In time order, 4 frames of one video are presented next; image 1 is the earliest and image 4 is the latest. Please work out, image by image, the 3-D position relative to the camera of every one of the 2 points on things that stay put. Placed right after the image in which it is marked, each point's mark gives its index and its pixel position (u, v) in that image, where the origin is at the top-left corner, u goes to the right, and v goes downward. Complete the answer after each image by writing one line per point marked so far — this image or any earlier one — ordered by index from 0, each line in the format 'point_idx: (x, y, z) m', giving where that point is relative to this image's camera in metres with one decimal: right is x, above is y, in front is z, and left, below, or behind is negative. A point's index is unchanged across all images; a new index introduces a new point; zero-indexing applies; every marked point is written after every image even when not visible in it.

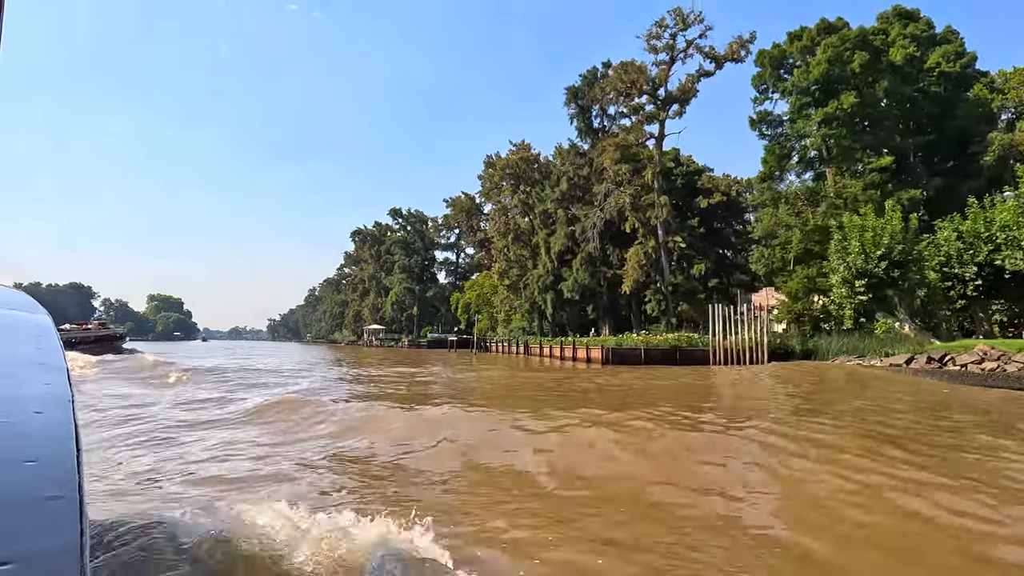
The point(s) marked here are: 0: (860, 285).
0: (+9.7, +0.1, +17.6) m
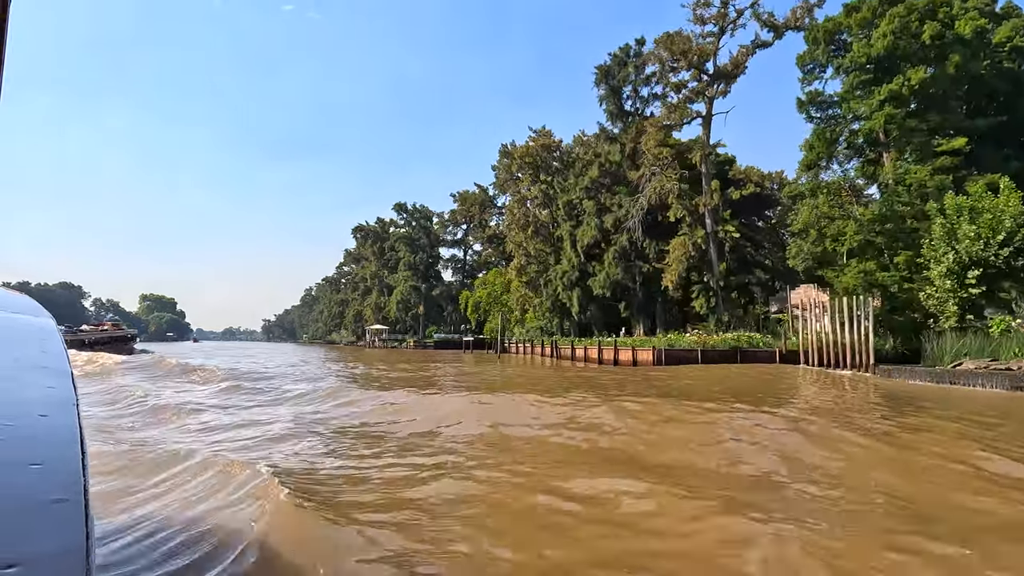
0: (+10.9, +0.2, +15.4) m
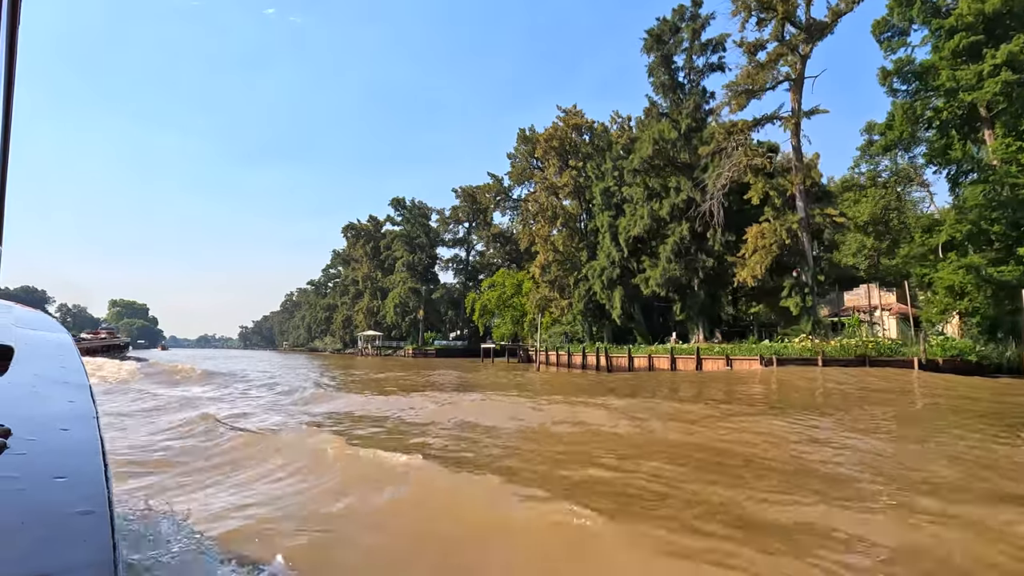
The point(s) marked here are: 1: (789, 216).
0: (+12.6, +0.4, +11.9) m
1: (+8.0, +2.1, +18.6) m
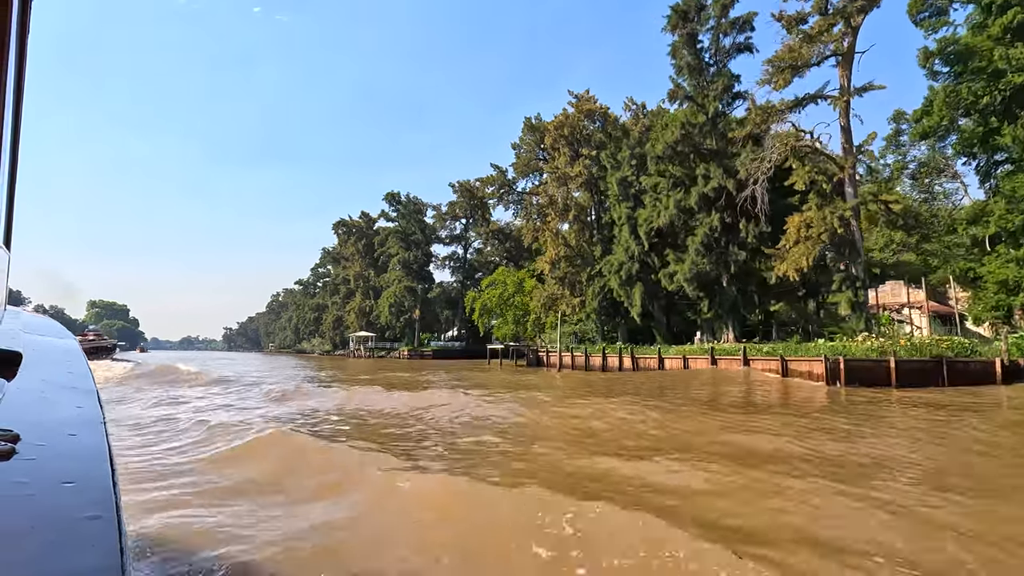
0: (+13.3, +0.6, +10.4) m
1: (+8.6, +2.3, +17.1) m
